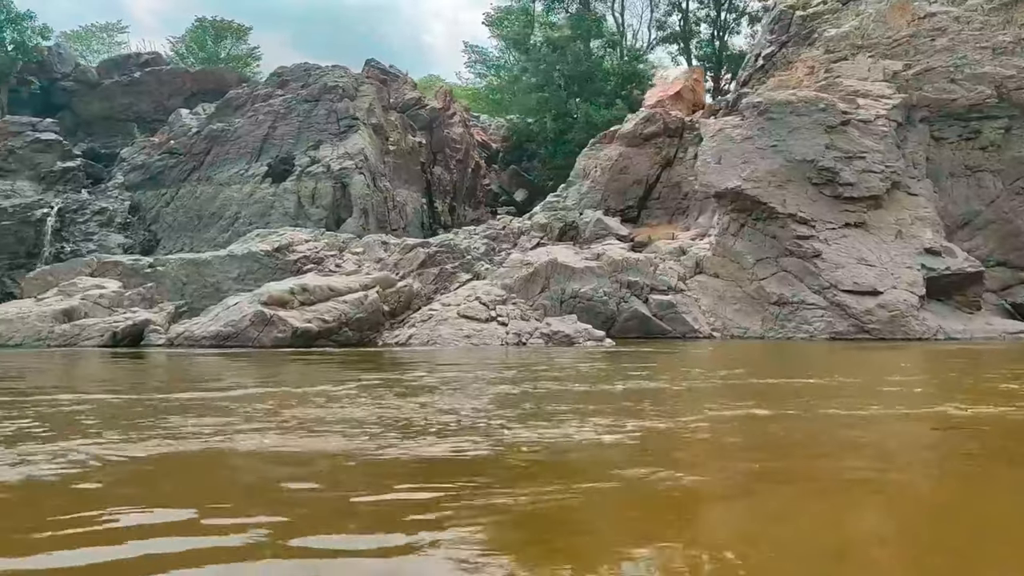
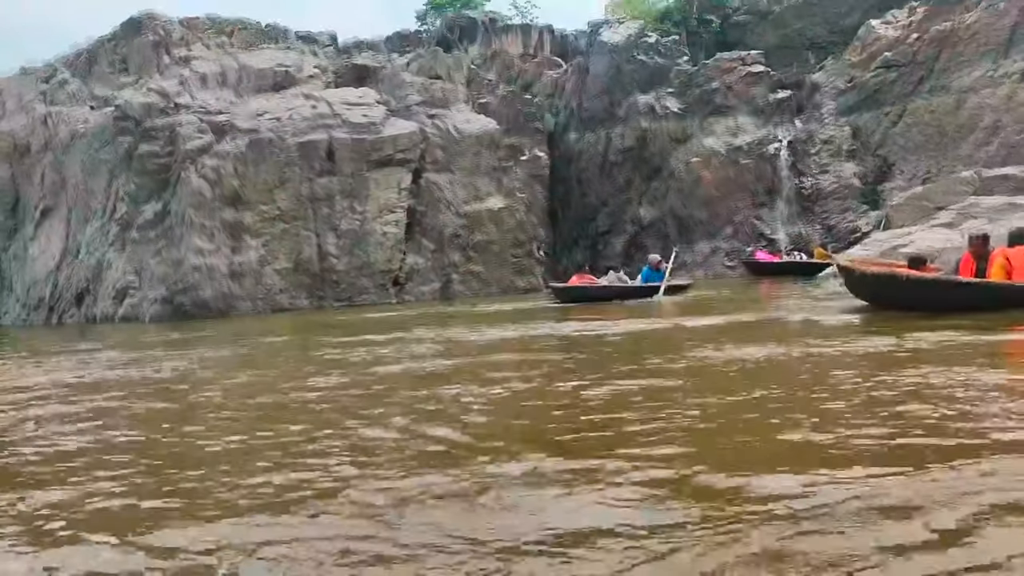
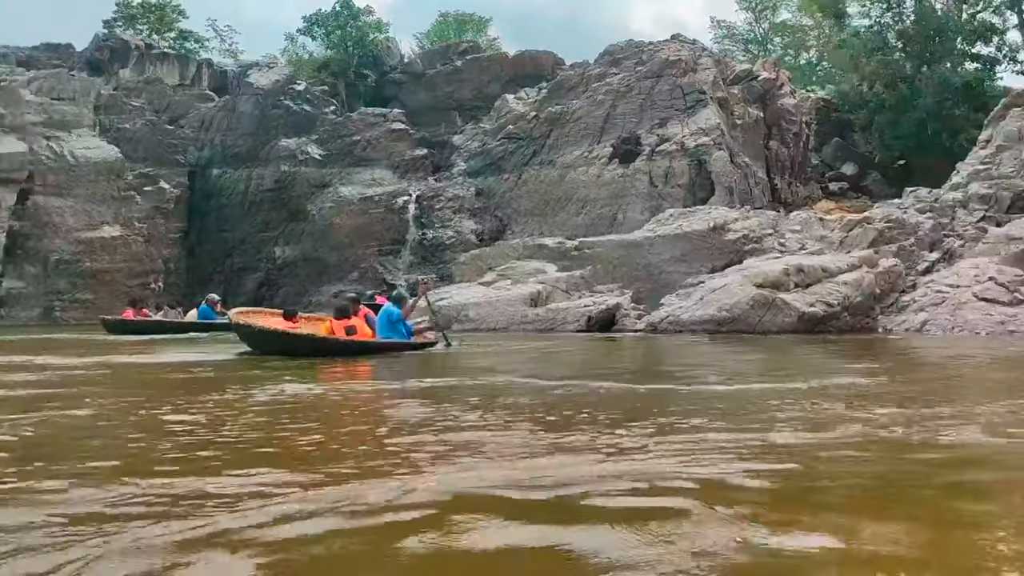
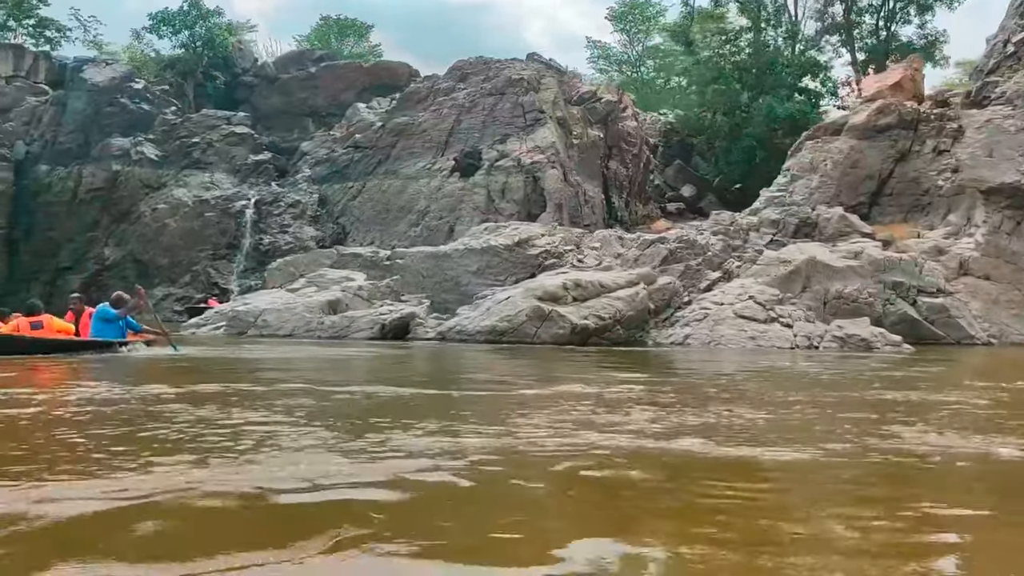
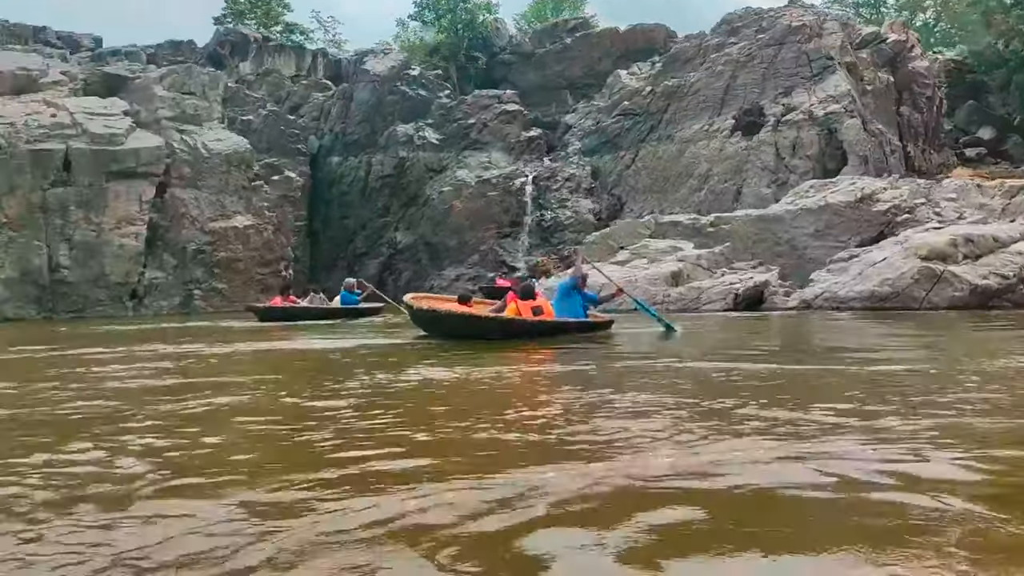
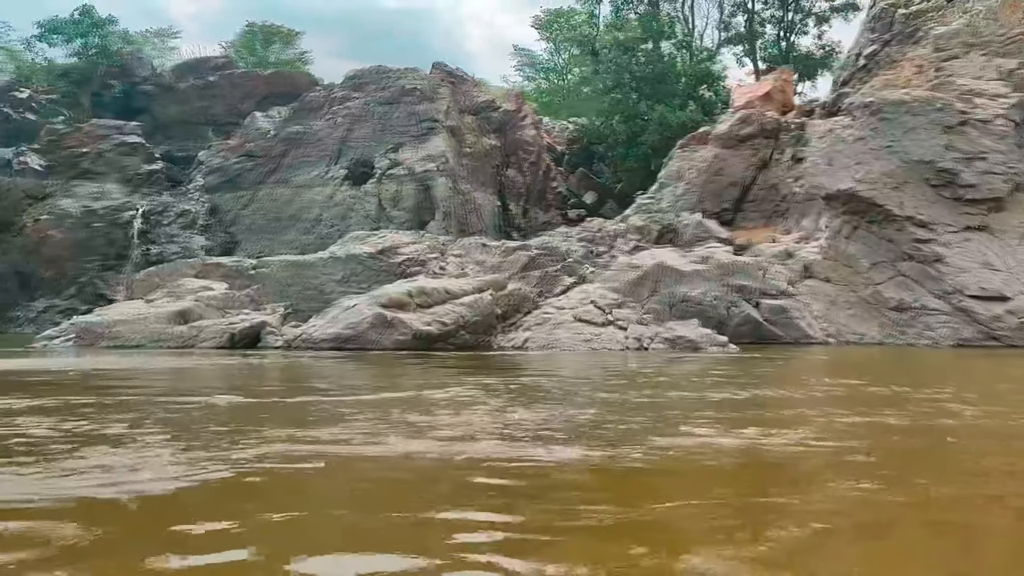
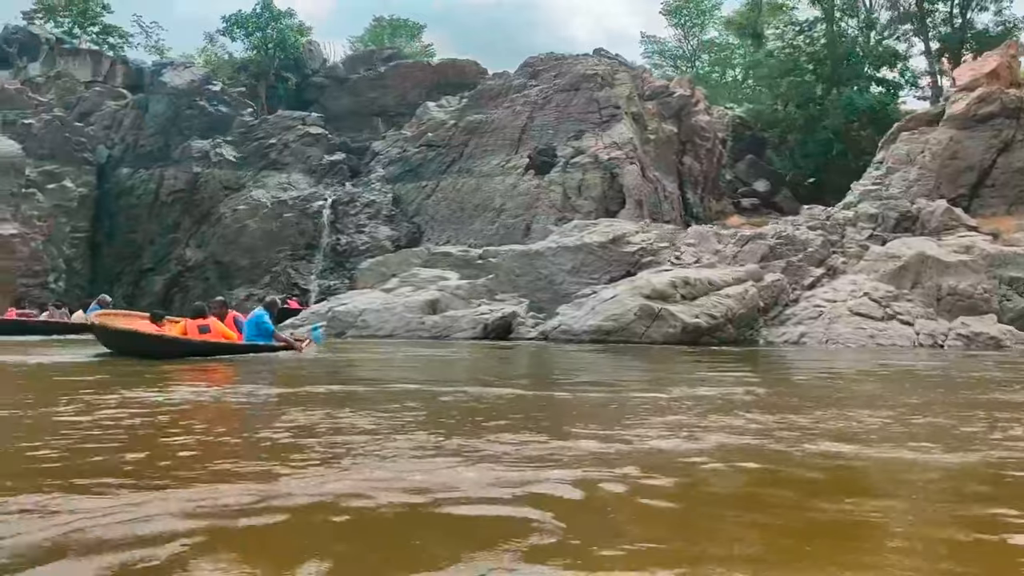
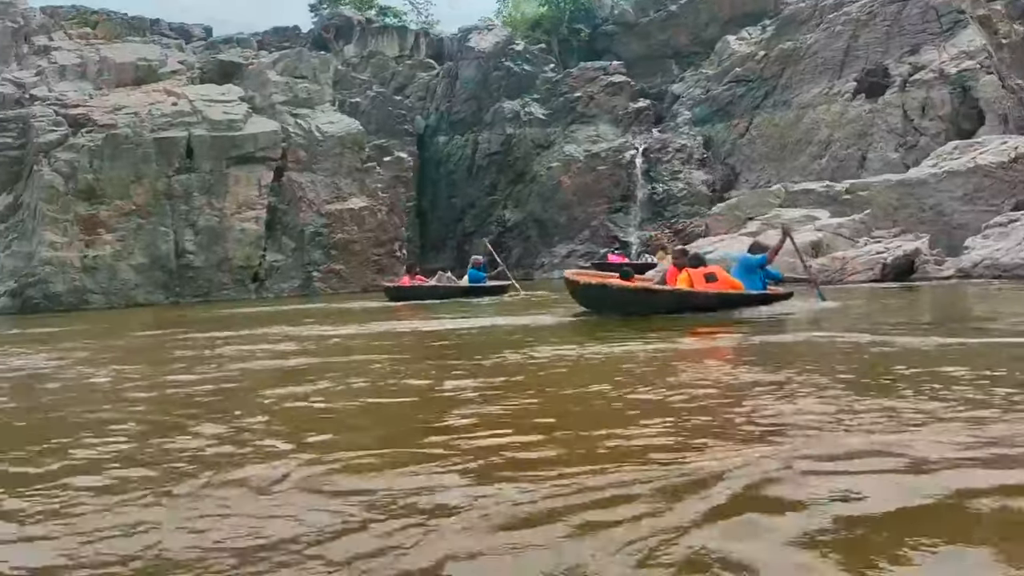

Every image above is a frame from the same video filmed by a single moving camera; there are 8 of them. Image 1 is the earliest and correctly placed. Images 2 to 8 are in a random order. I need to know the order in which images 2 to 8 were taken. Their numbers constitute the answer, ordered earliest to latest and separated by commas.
6, 4, 7, 3, 5, 8, 2
